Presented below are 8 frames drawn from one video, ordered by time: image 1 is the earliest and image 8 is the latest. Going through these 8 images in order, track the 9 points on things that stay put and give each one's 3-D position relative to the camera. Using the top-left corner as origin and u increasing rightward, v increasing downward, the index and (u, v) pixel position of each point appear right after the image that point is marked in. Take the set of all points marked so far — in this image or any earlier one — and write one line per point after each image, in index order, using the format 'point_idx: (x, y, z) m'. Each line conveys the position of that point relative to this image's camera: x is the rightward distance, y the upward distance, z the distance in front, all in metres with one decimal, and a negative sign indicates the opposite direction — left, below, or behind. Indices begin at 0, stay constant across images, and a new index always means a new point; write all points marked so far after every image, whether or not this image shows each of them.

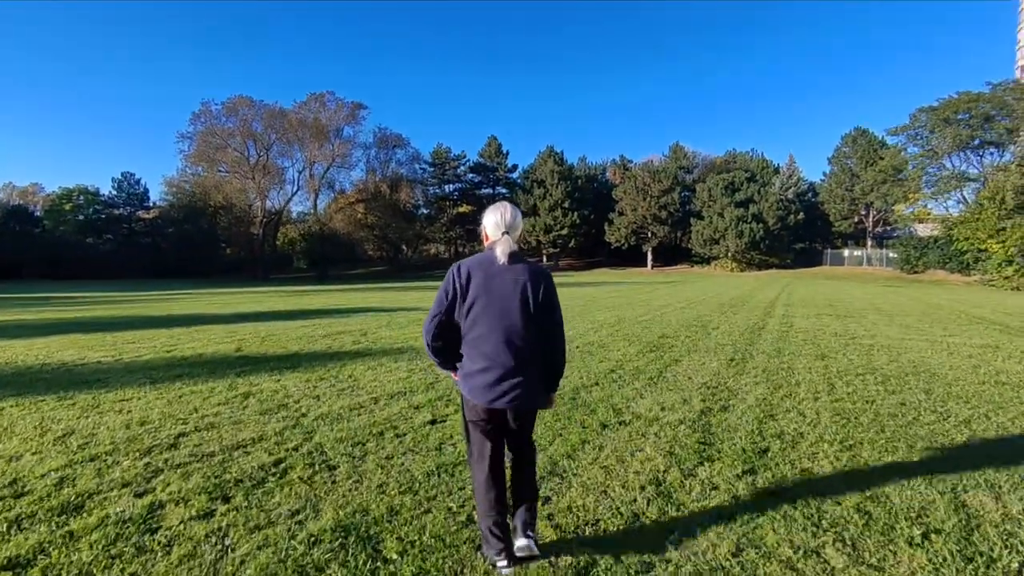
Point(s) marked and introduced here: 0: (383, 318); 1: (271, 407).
0: (-3.2, -0.8, +13.8) m
1: (-2.4, -1.2, +5.5) m
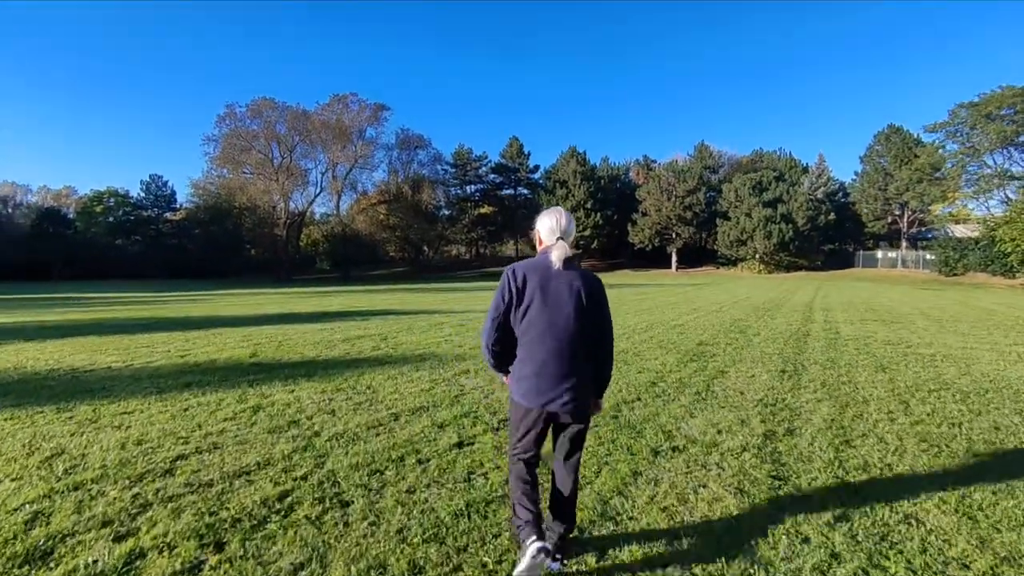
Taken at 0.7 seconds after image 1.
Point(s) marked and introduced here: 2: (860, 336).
0: (-2.6, -0.8, +13.3) m
1: (-2.1, -1.2, +5.0) m
2: (+7.1, -1.0, +11.4) m
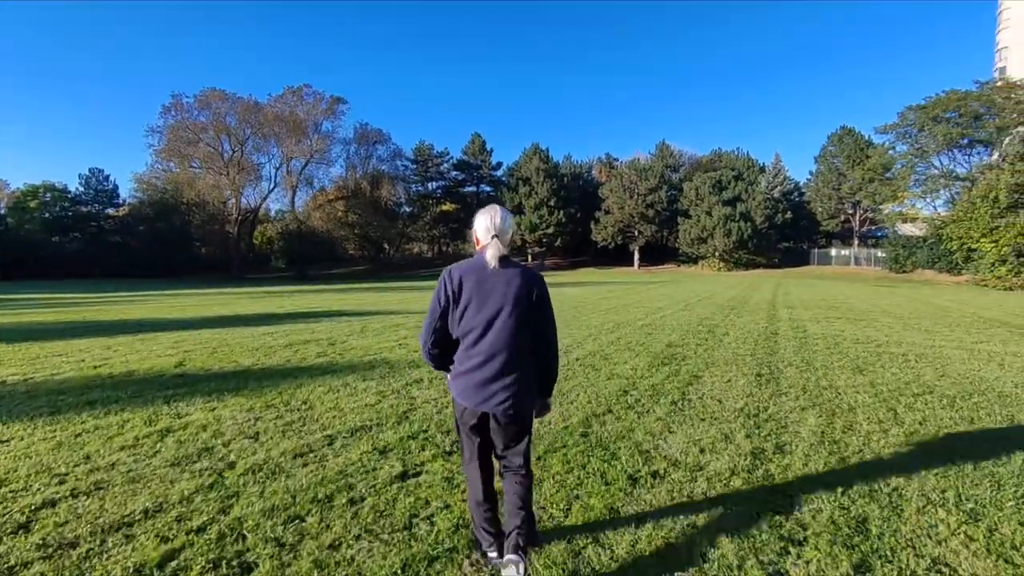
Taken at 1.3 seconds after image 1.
0: (-3.5, -0.8, +12.4) m
1: (-2.4, -1.3, +4.2) m
2: (+6.4, -0.9, +11.1) m
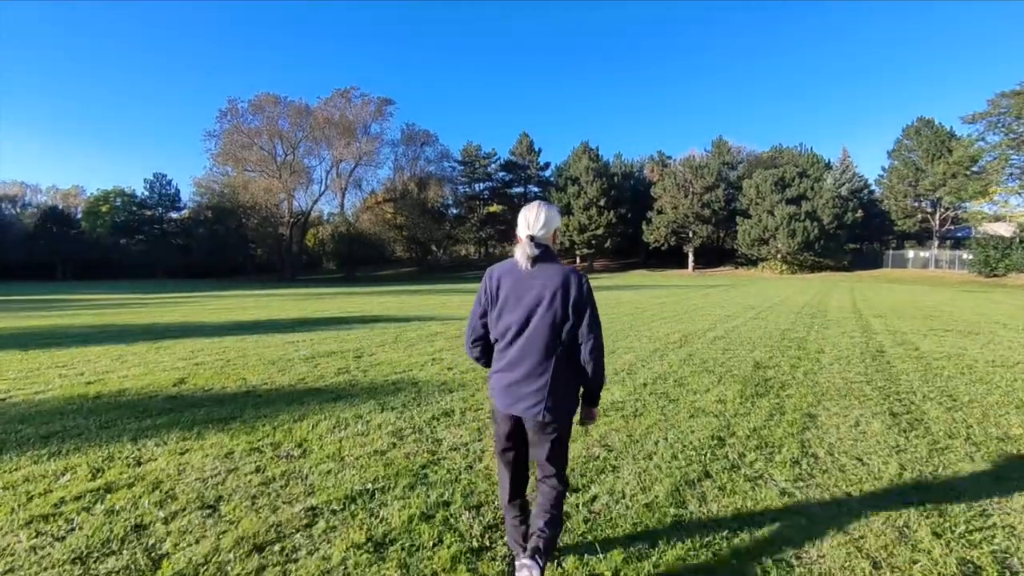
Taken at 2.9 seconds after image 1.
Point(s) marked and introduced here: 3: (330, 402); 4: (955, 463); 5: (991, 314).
0: (-2.5, -0.9, +11.3) m
1: (-2.1, -1.3, +2.9) m
2: (+7.2, -1.1, +9.1) m
3: (-1.9, -1.2, +5.8) m
4: (+3.2, -1.3, +4.1) m
5: (+14.5, -0.8, +16.7) m
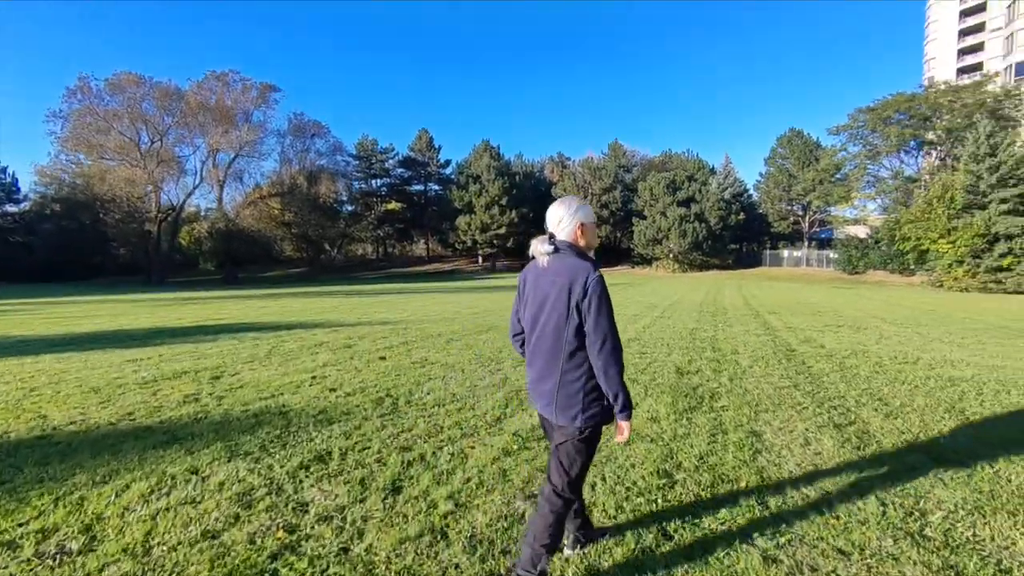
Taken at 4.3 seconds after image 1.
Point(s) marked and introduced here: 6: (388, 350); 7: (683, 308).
0: (-4.3, -1.0, +9.6) m
1: (-2.4, -1.4, +1.4) m
2: (+5.7, -1.0, +9.2) m
3: (-2.7, -1.2, +4.3) m
4: (+2.6, -1.3, +3.5) m
5: (+11.5, -0.7, +17.9) m
6: (-1.9, -1.0, +8.6) m
7: (+5.4, -0.6, +17.5) m
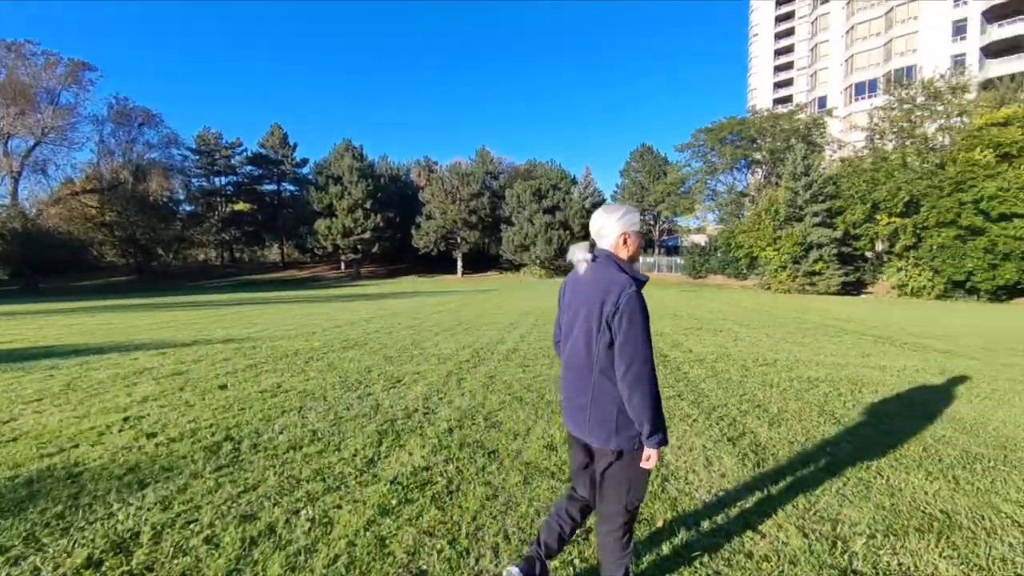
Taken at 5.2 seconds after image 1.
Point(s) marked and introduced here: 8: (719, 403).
0: (-6.2, -1.2, +7.6) m
1: (-2.5, -1.5, +0.1) m
2: (+3.6, -1.1, +9.6) m
3: (-3.4, -1.4, +2.8) m
4: (+2.0, -1.3, +3.3) m
5: (+7.1, -0.8, +19.4) m
6: (-3.7, -1.1, +7.2) m
7: (+1.3, -0.8, +17.6) m
8: (+2.2, -1.2, +6.1) m
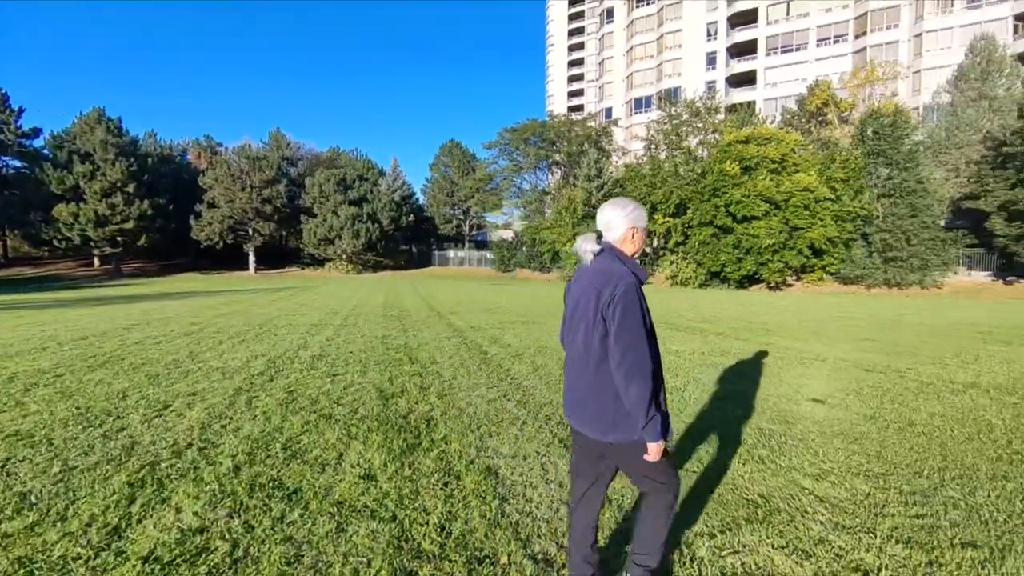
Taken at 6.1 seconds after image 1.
0: (-8.1, -1.3, +4.5) m
1: (-2.1, -1.5, -1.2) m
2: (+0.4, -1.0, +9.7) m
3: (-4.0, -1.5, +1.0) m
4: (+1.0, -1.3, +3.3) m
5: (+0.5, -0.6, +20.1) m
6: (-5.6, -1.2, +5.0) m
7: (-4.4, -0.7, +16.5) m
8: (+0.3, -1.2, +5.9) m
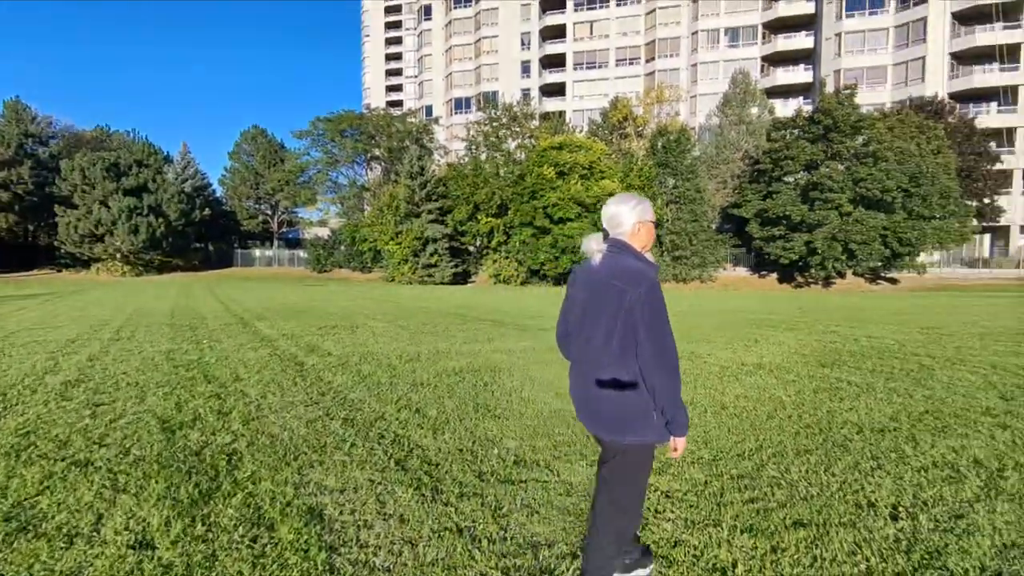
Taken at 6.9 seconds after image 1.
0: (-8.9, -1.5, +1.3) m
1: (-1.4, -1.6, -2.3) m
2: (-2.4, -1.1, +8.9) m
3: (-3.8, -1.5, -0.7) m
4: (+0.1, -1.3, +3.0) m
5: (-5.7, -0.6, +18.8) m
6: (-6.7, -1.3, +2.6) m
7: (-9.1, -0.9, +13.8) m
8: (-1.4, -1.2, +5.3) m
